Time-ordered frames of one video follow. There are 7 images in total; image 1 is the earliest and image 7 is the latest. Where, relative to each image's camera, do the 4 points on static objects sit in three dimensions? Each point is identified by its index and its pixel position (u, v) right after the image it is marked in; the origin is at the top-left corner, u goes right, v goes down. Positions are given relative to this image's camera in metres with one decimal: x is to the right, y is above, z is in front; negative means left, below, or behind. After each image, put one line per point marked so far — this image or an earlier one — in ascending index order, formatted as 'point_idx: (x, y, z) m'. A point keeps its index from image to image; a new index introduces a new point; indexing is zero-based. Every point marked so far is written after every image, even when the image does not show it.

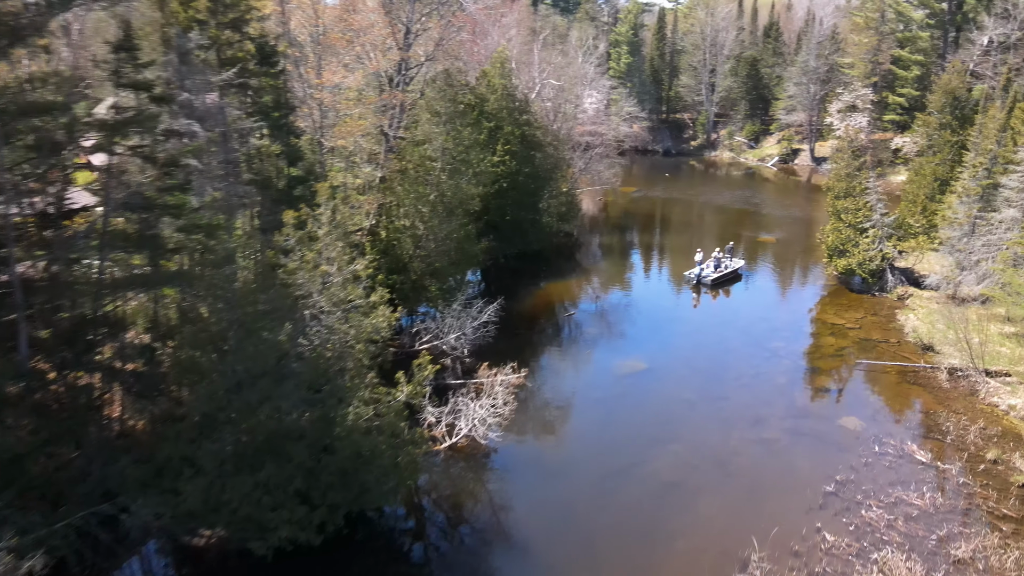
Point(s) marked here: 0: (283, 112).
0: (-5.2, +4.0, +16.7) m
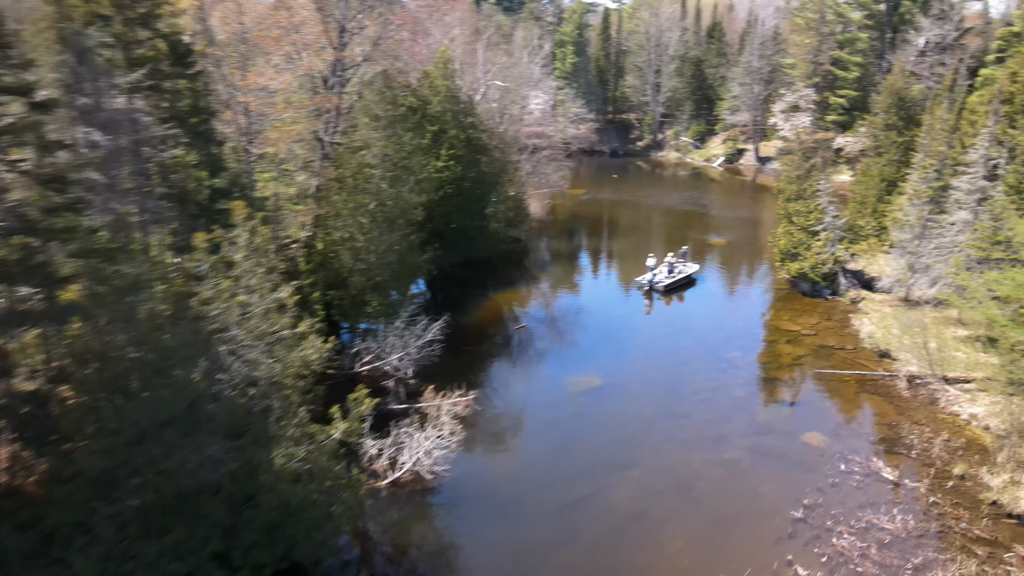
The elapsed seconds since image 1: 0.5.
0: (-6.4, +3.5, +15.2) m
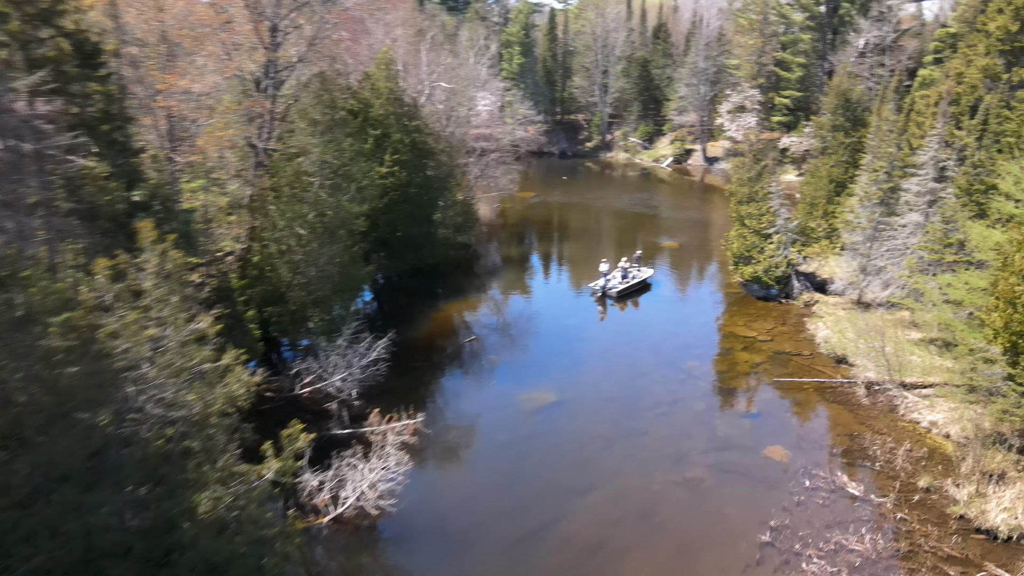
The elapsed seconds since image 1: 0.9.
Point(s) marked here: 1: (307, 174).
0: (-7.5, +3.1, +13.8) m
1: (-5.2, +2.9, +18.7) m
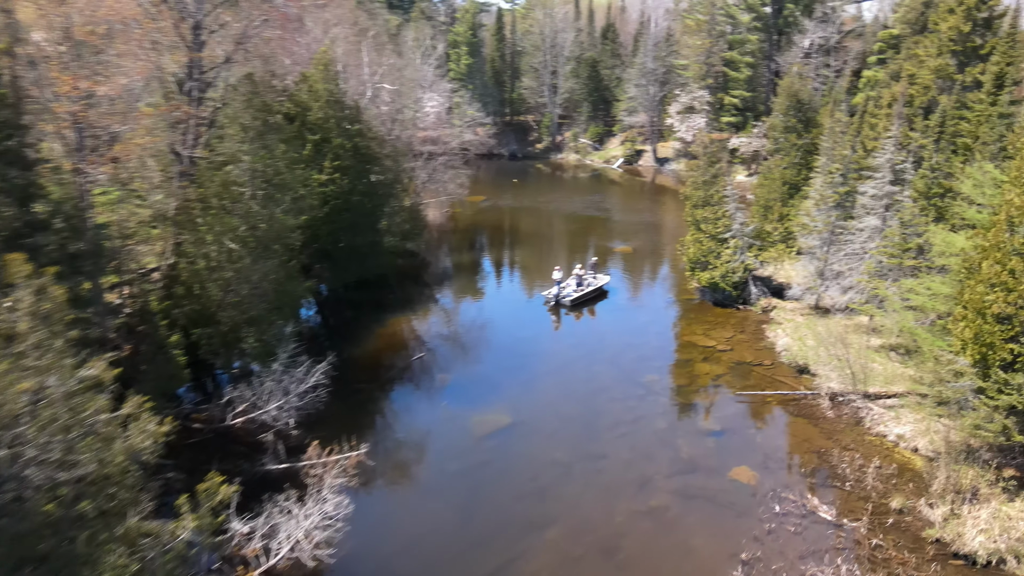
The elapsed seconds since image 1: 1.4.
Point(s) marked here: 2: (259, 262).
0: (-8.4, +2.6, +12.2) m
1: (-6.5, +2.4, +17.2) m
2: (-6.1, +0.6, +17.6) m
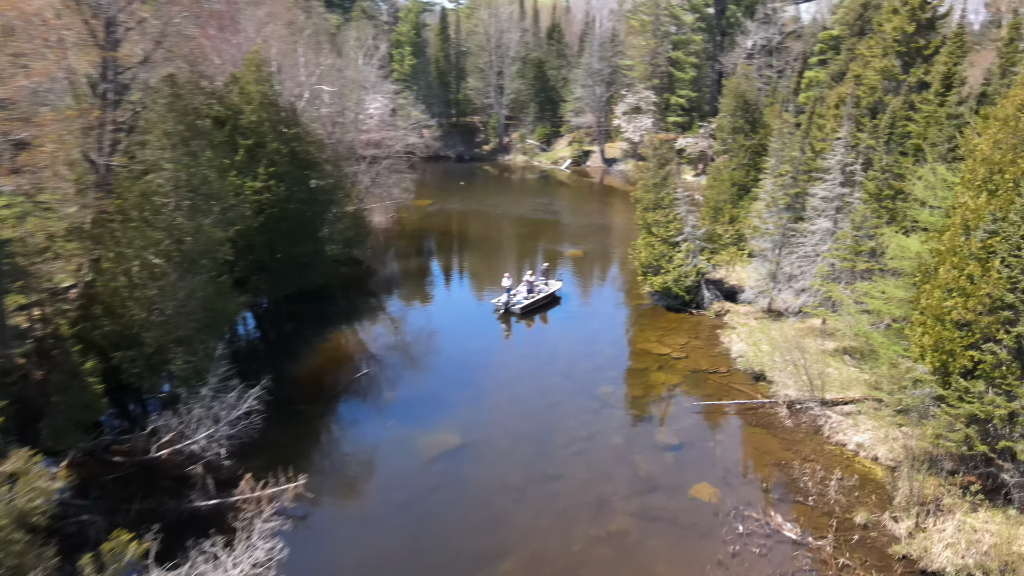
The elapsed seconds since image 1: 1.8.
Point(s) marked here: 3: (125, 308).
0: (-9.3, +2.1, +10.8) m
1: (-7.7, +2.0, +15.9) m
2: (-7.3, +0.2, +16.3) m
3: (-8.1, -0.4, +15.3) m
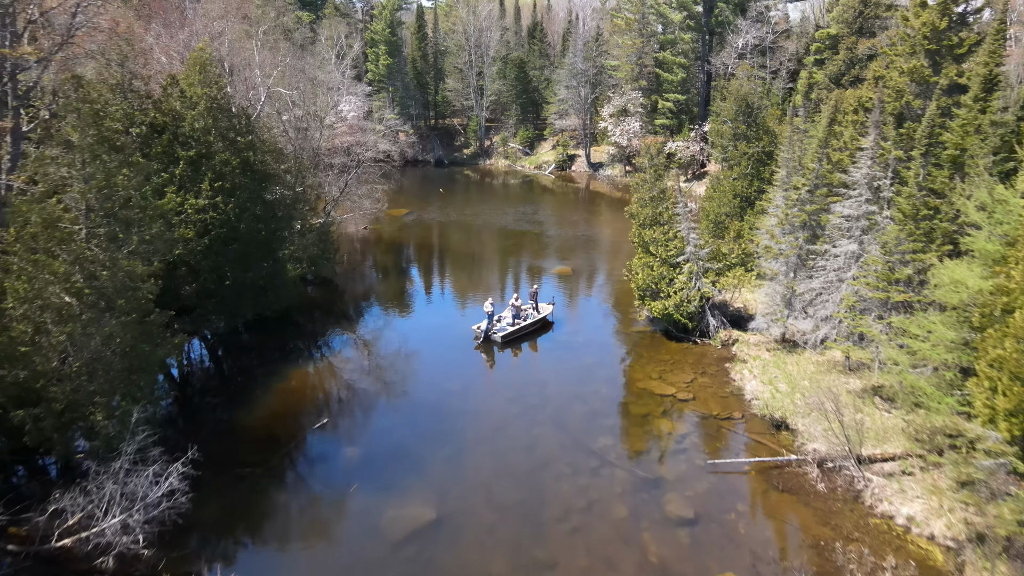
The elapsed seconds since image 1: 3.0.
0: (-9.5, +1.3, +8.0) m
1: (-8.0, +1.2, +13.2) m
2: (-7.6, -0.6, +13.6) m
3: (-8.4, -1.3, +12.5) m
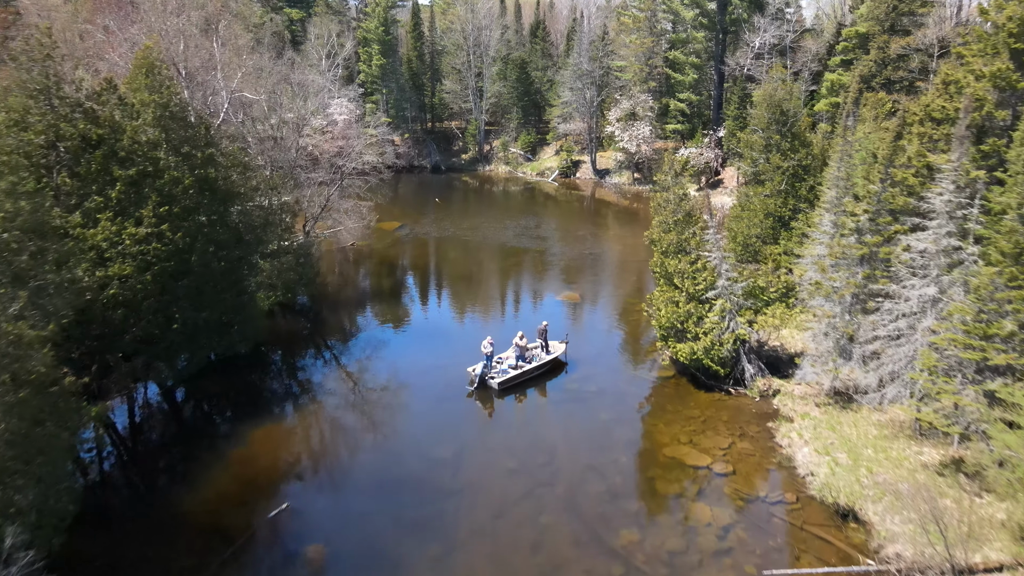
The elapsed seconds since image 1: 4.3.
0: (-9.5, +0.3, +5.0) m
1: (-8.0, +0.2, +10.1) m
2: (-7.6, -1.6, +10.5) m
3: (-8.4, -2.2, +9.5) m
